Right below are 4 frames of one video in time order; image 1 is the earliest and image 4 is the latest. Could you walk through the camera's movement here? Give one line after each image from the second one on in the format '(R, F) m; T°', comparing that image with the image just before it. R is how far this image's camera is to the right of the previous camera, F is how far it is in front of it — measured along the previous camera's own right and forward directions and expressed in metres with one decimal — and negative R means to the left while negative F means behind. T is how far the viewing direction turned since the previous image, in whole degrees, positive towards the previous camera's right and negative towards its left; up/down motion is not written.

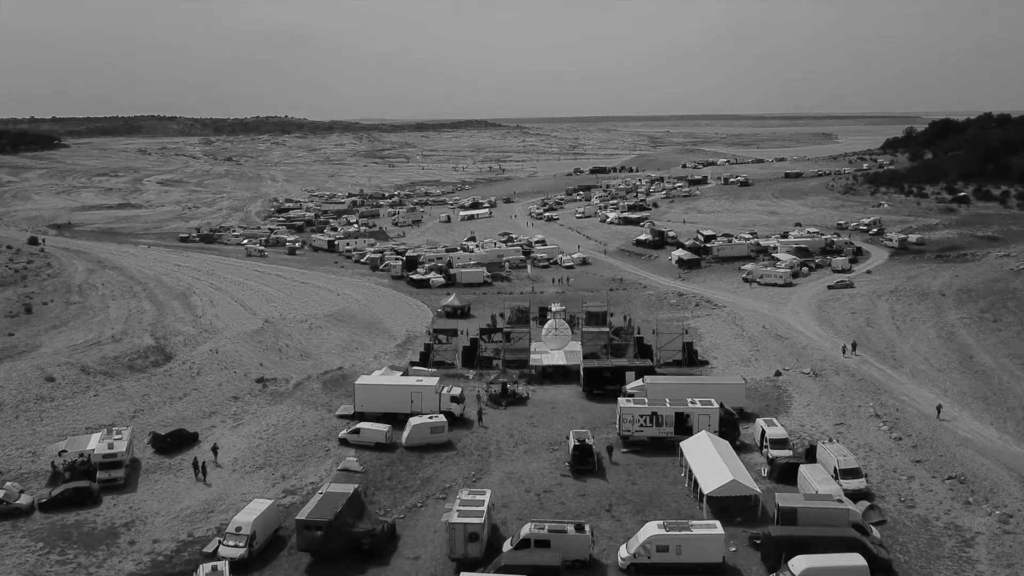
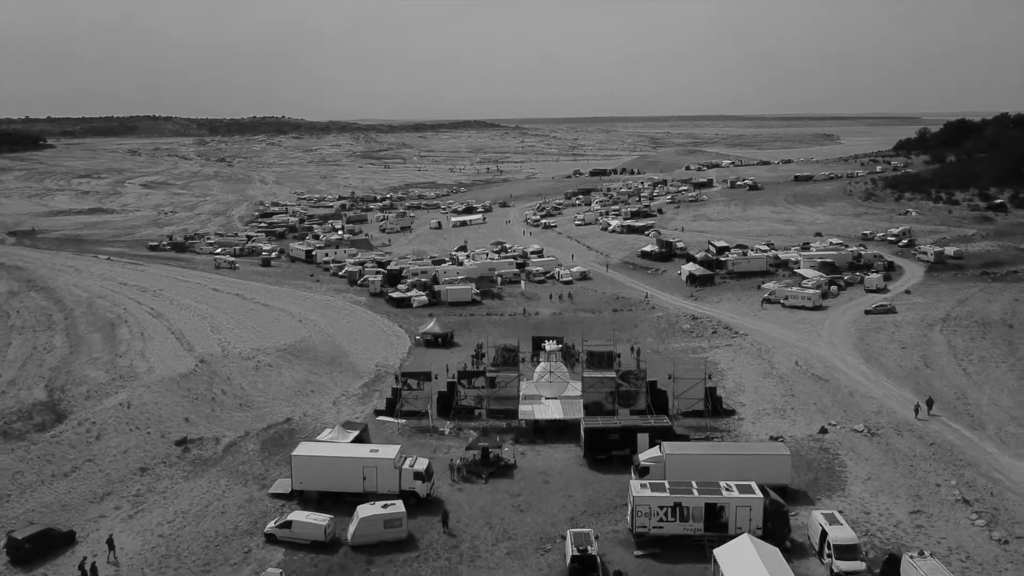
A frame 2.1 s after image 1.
(+0.4, +5.1) m; 0°
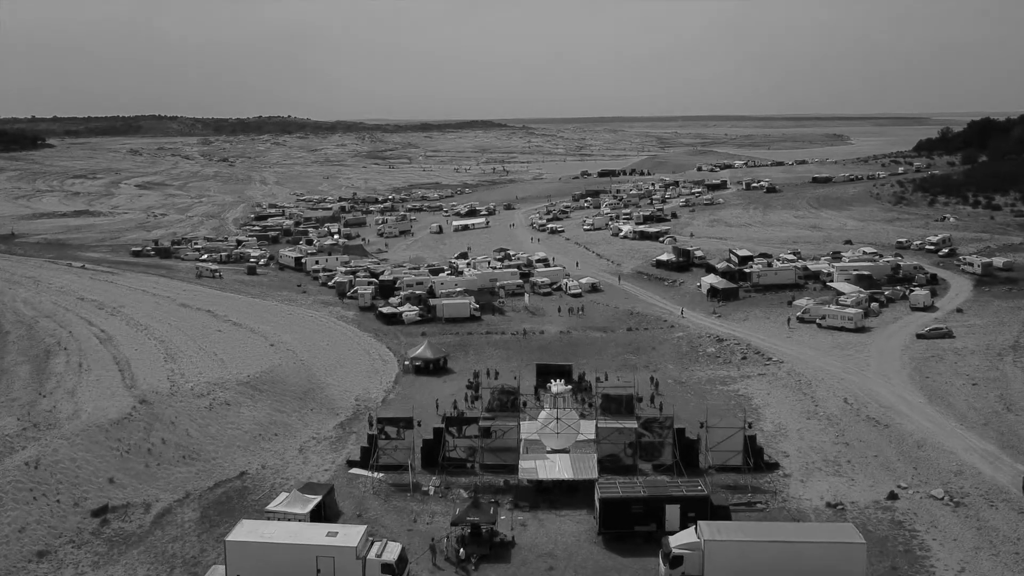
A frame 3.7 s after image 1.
(+0.2, +4.0) m; -1°
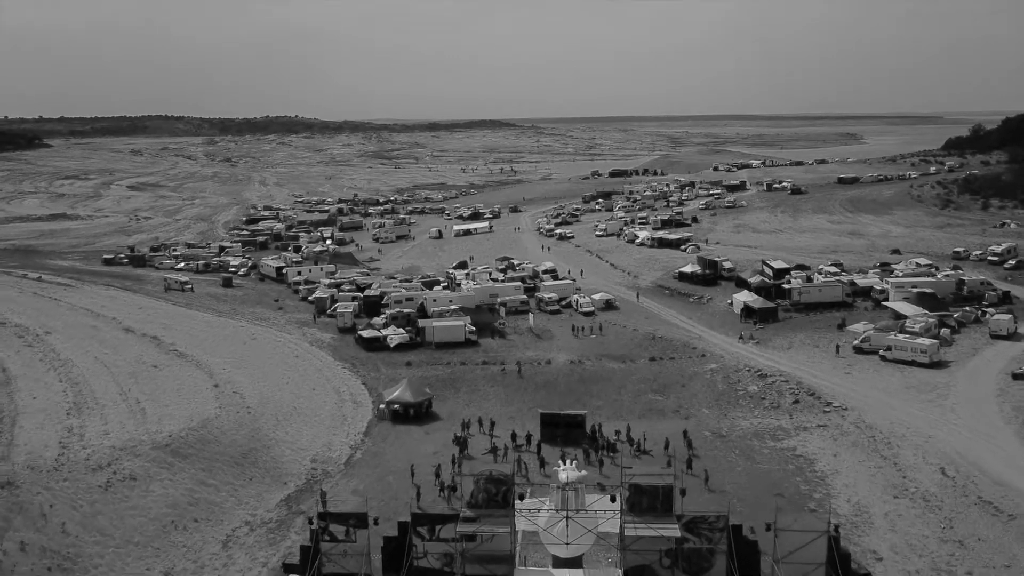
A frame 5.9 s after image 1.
(+0.3, +5.5) m; -1°
